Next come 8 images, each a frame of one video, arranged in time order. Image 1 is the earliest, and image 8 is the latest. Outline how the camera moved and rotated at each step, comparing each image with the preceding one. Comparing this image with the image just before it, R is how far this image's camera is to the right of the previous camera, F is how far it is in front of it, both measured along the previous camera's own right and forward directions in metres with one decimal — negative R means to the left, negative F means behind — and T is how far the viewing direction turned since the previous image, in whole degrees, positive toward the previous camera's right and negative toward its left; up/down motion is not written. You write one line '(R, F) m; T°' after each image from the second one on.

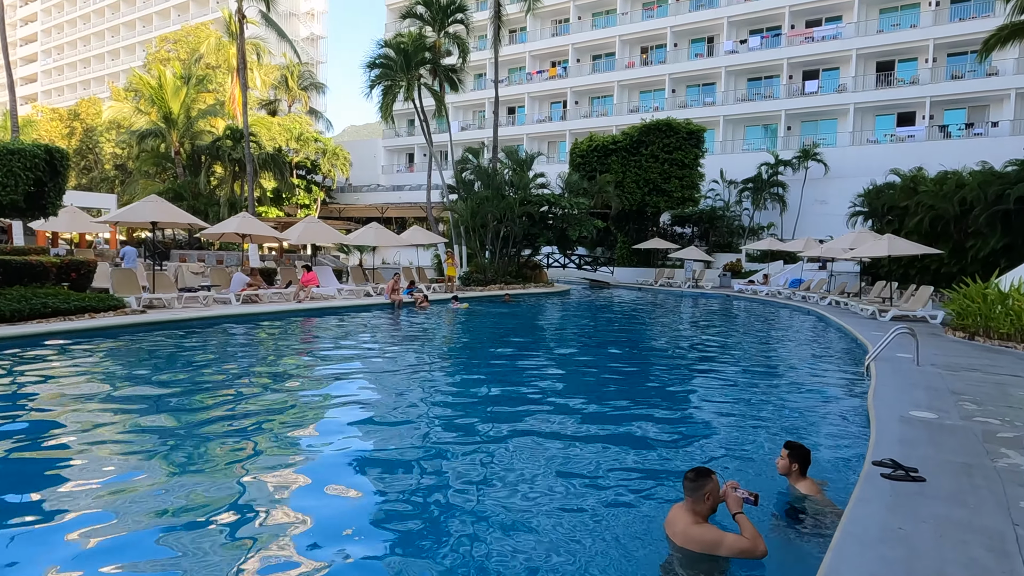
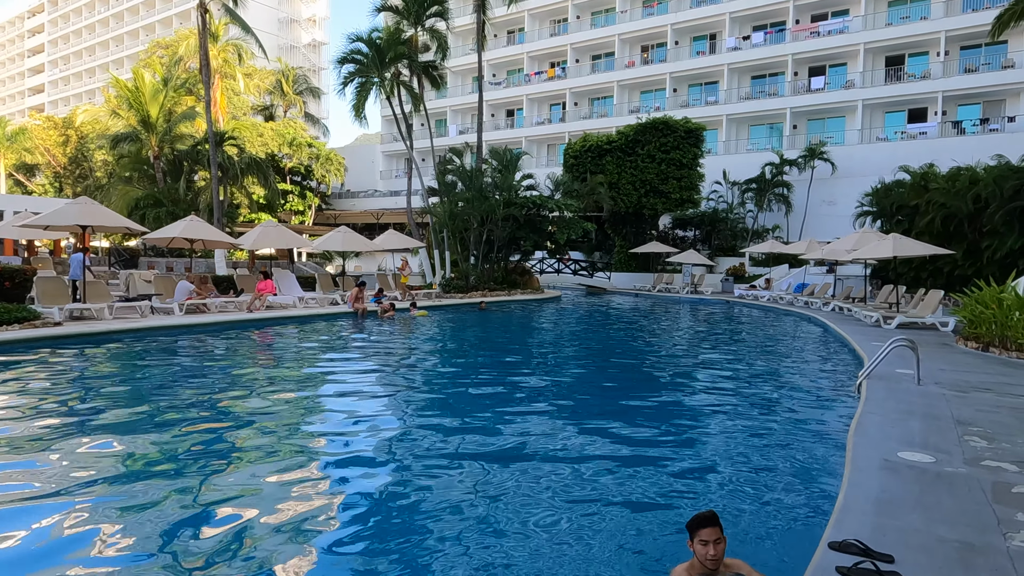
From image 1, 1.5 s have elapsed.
(+0.9, +1.2) m; -1°
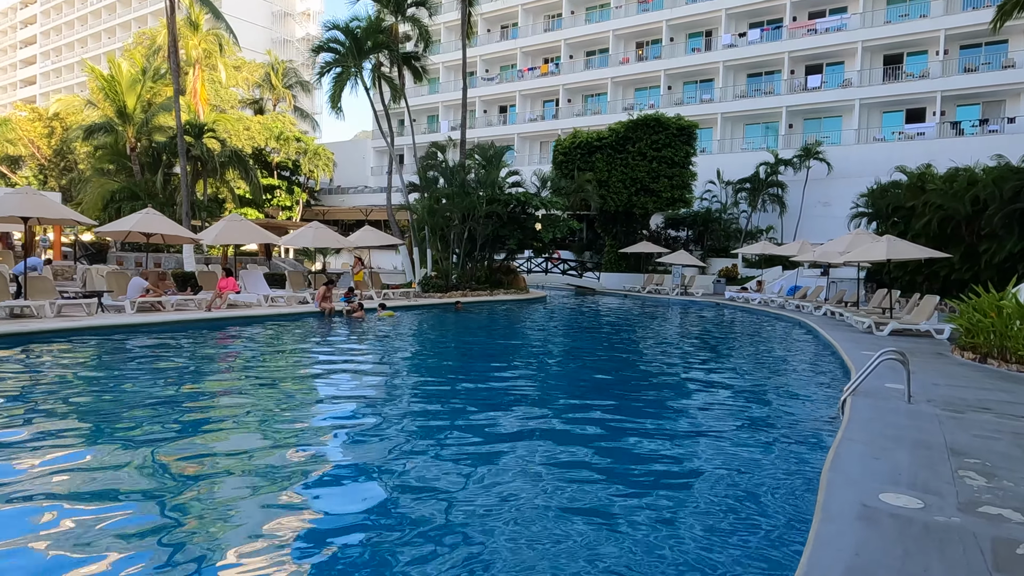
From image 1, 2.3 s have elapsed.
(+0.5, +0.7) m; 0°
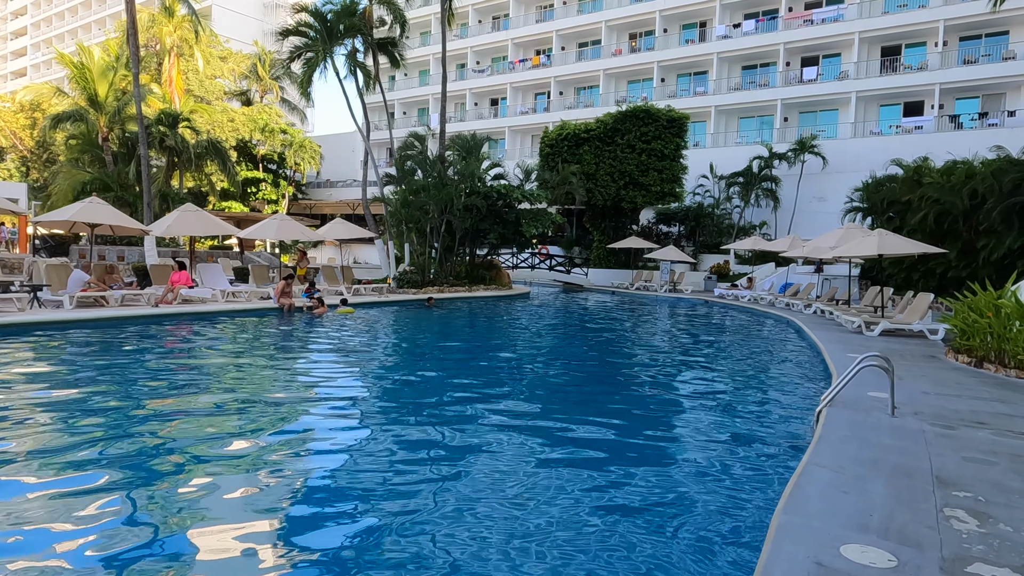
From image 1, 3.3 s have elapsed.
(+0.6, +0.8) m; 0°
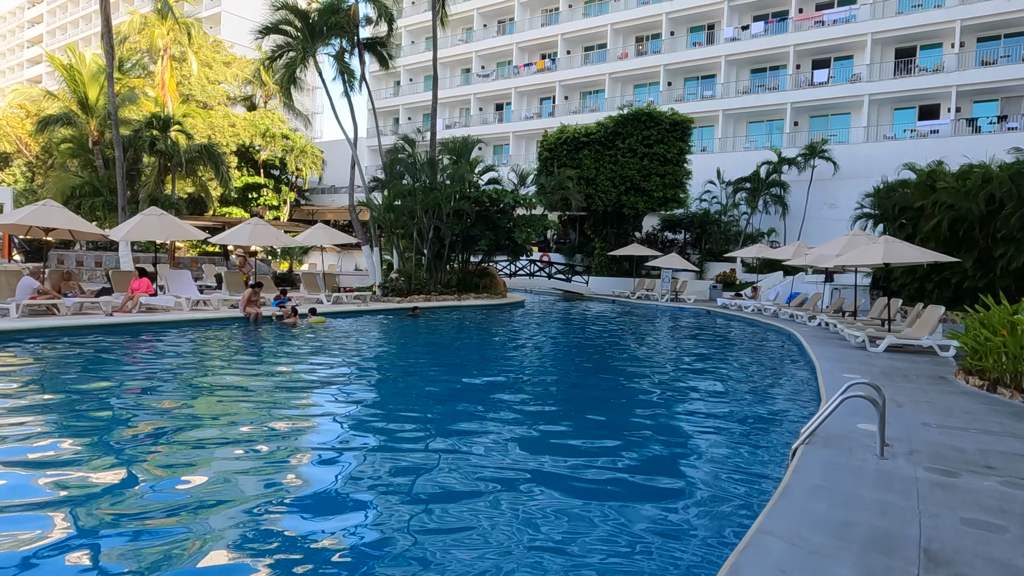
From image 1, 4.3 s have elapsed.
(+0.7, +0.8) m; -1°
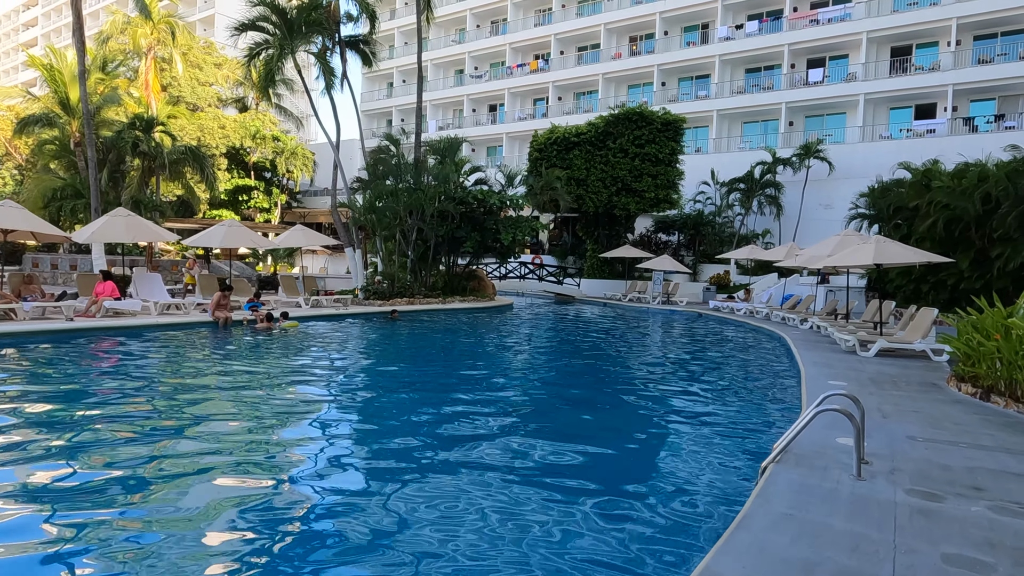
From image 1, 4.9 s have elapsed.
(+0.4, +0.4) m; 0°
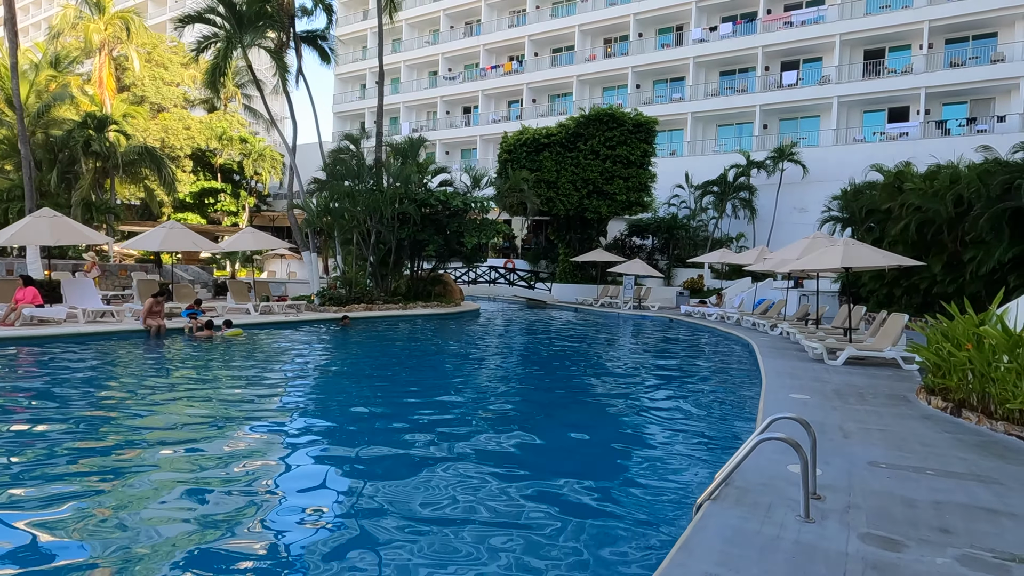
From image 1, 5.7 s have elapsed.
(+0.5, +0.6) m; +2°
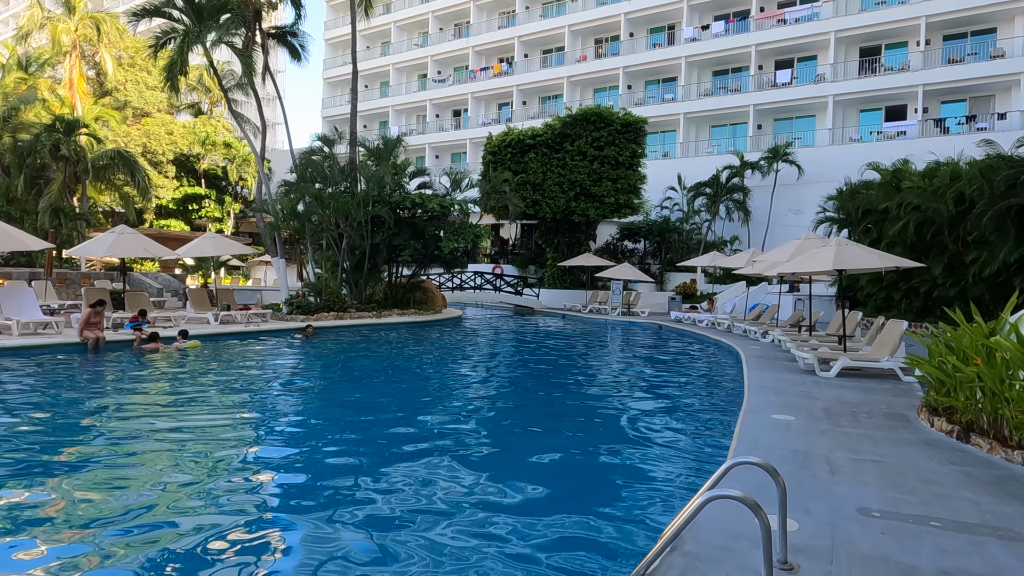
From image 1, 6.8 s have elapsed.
(+0.5, +0.8) m; 0°
